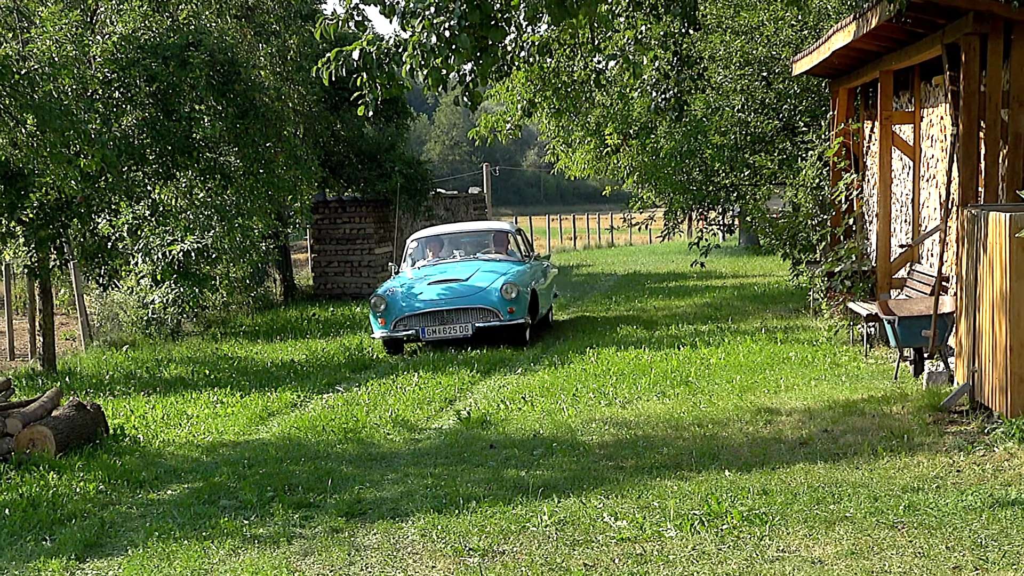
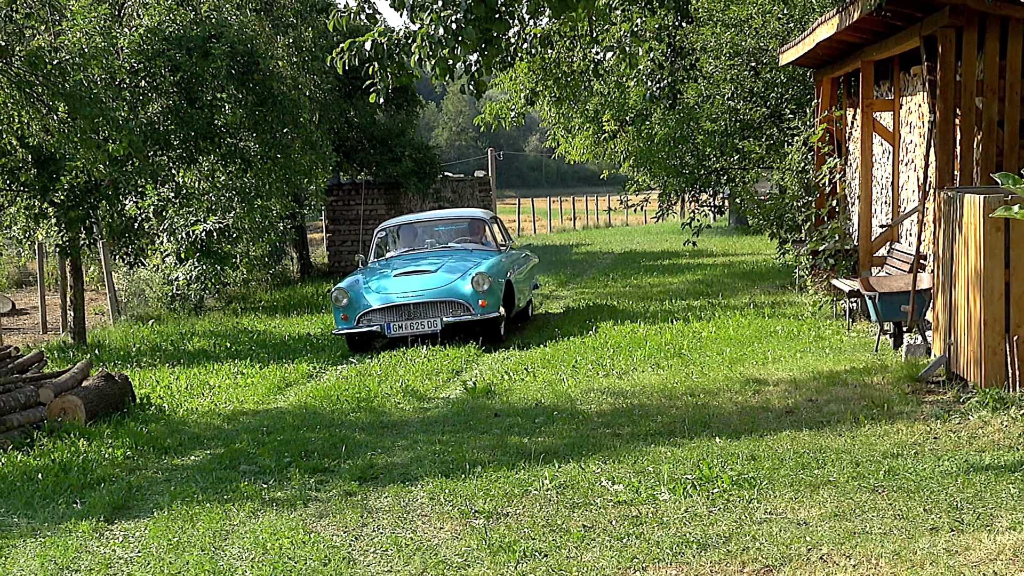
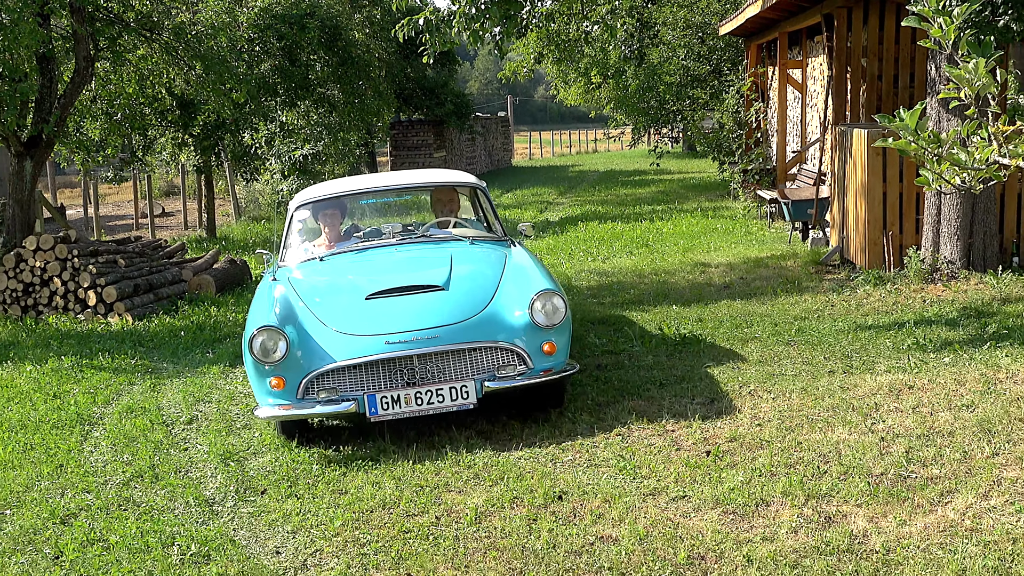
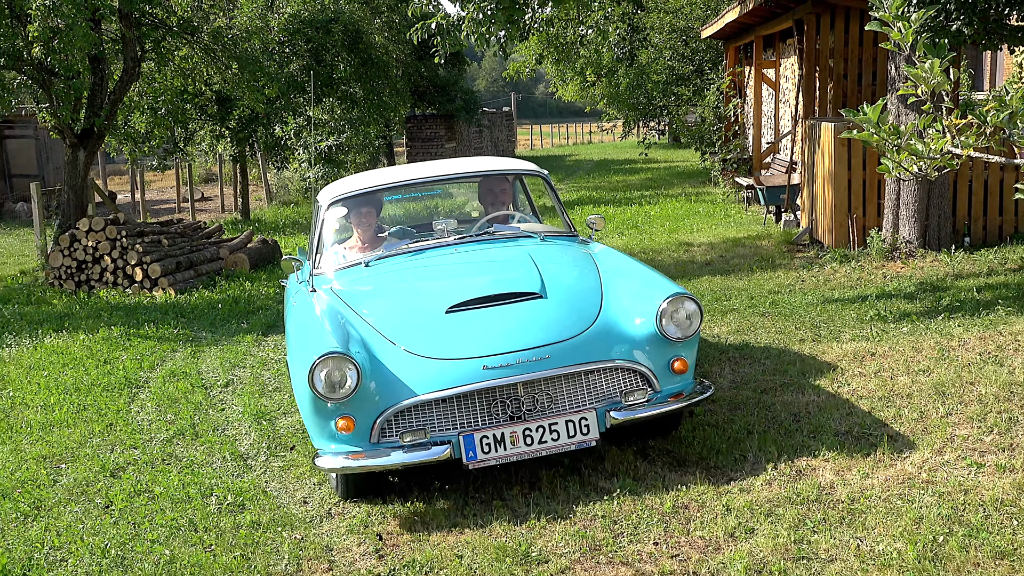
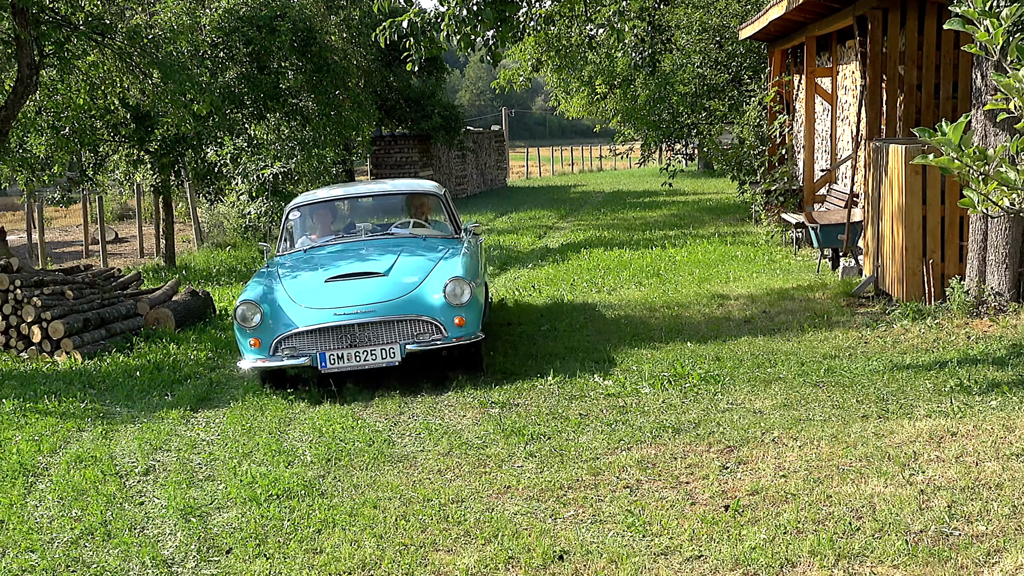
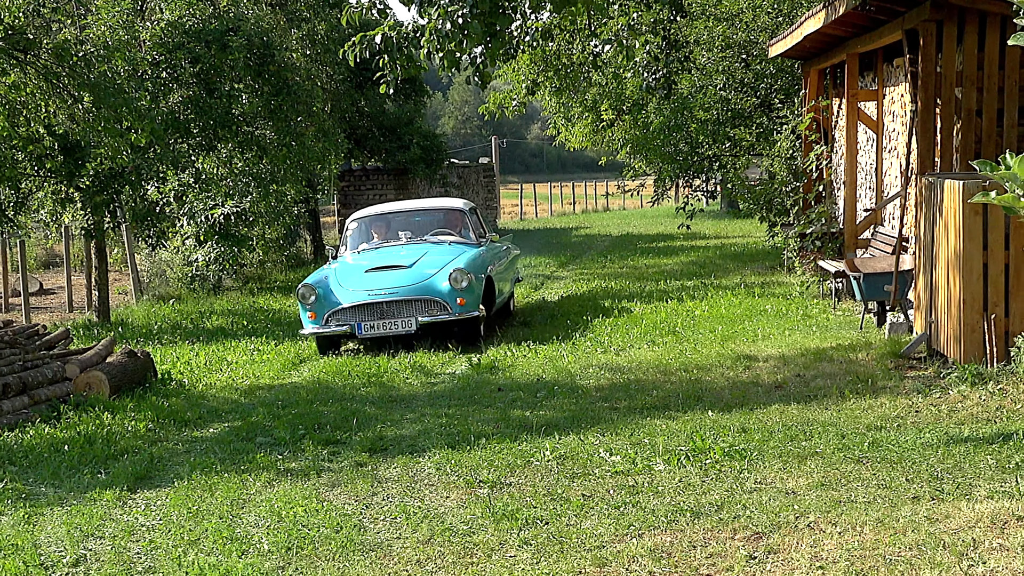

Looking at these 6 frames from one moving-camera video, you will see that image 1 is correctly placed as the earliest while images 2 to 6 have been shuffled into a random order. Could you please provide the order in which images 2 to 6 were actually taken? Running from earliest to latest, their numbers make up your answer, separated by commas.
2, 6, 5, 3, 4
